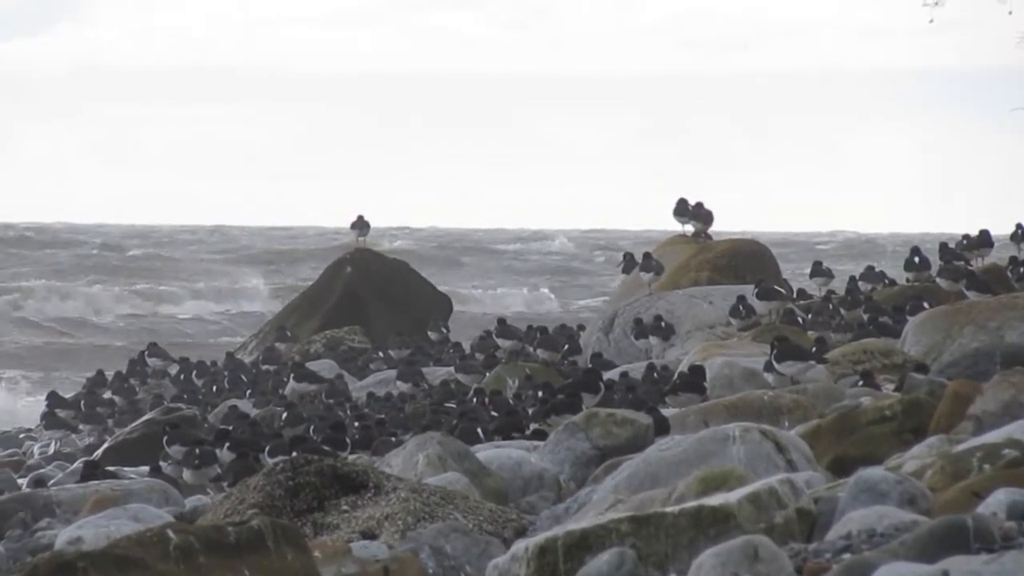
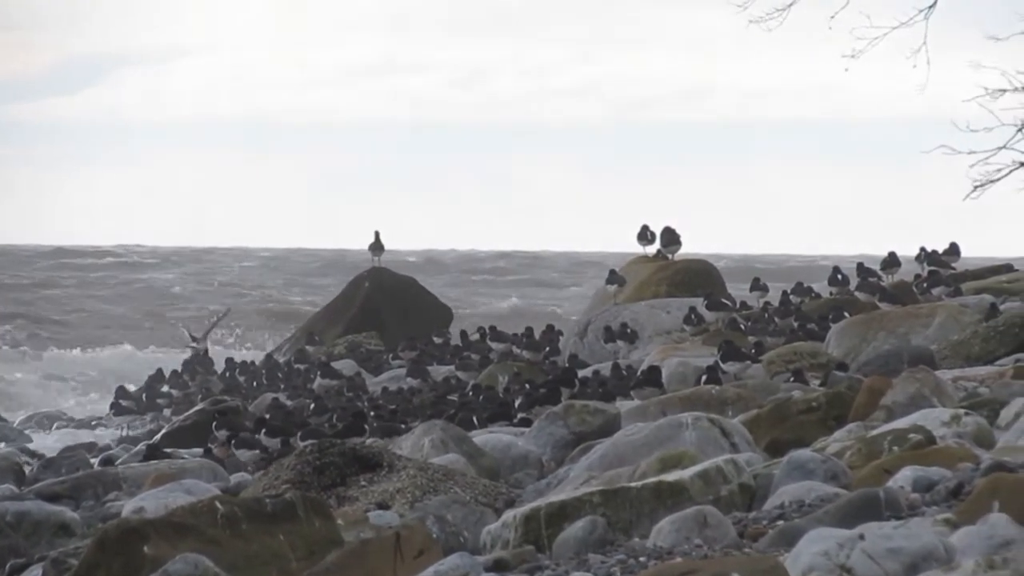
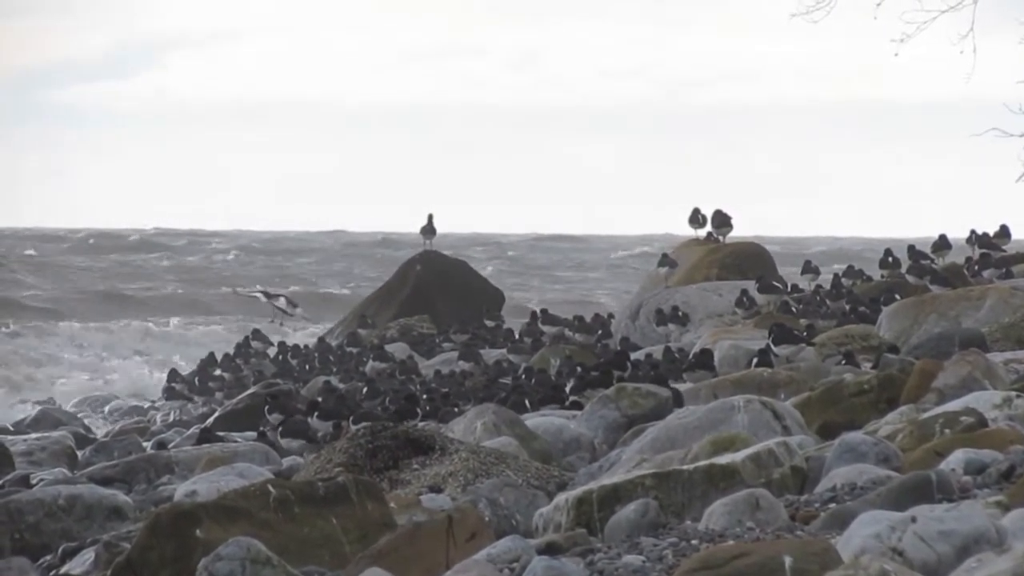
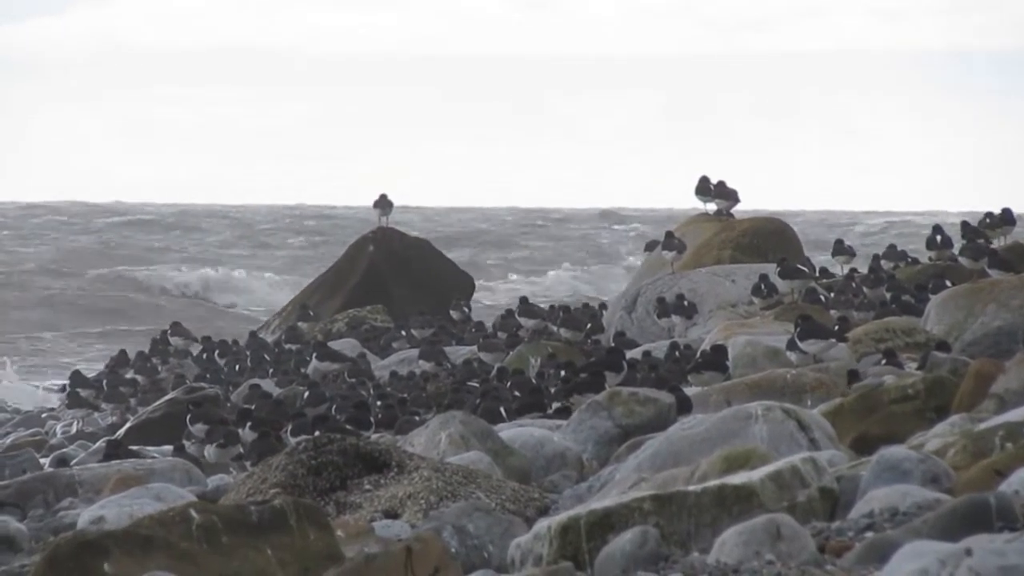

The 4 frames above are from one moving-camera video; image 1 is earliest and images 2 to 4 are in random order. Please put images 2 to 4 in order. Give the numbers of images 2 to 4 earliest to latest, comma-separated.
4, 3, 2
